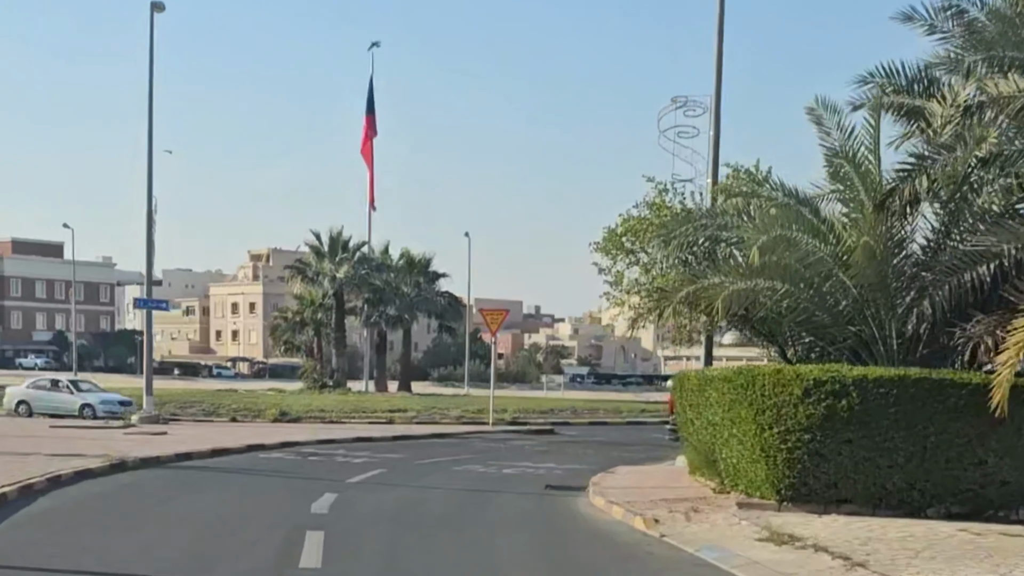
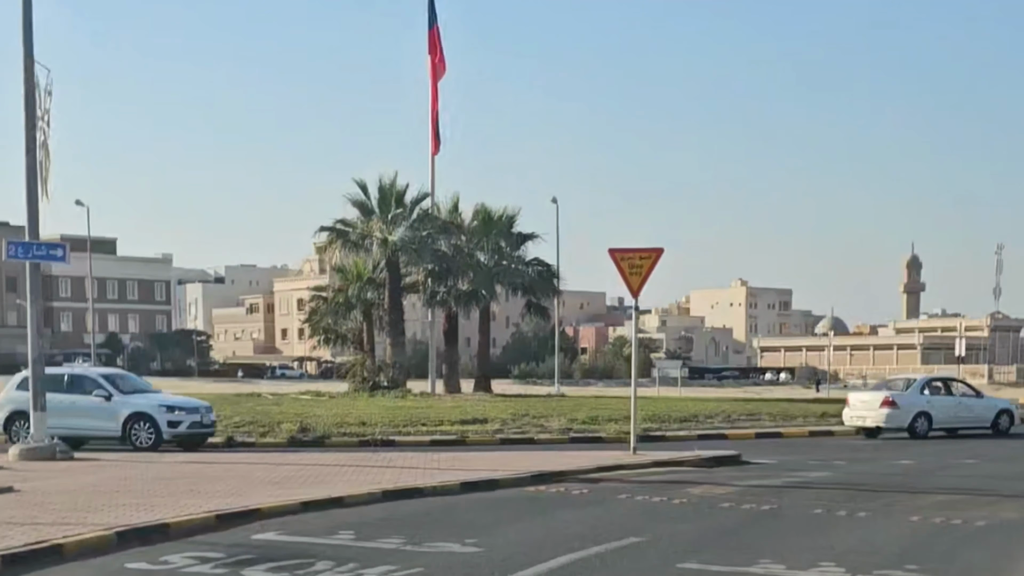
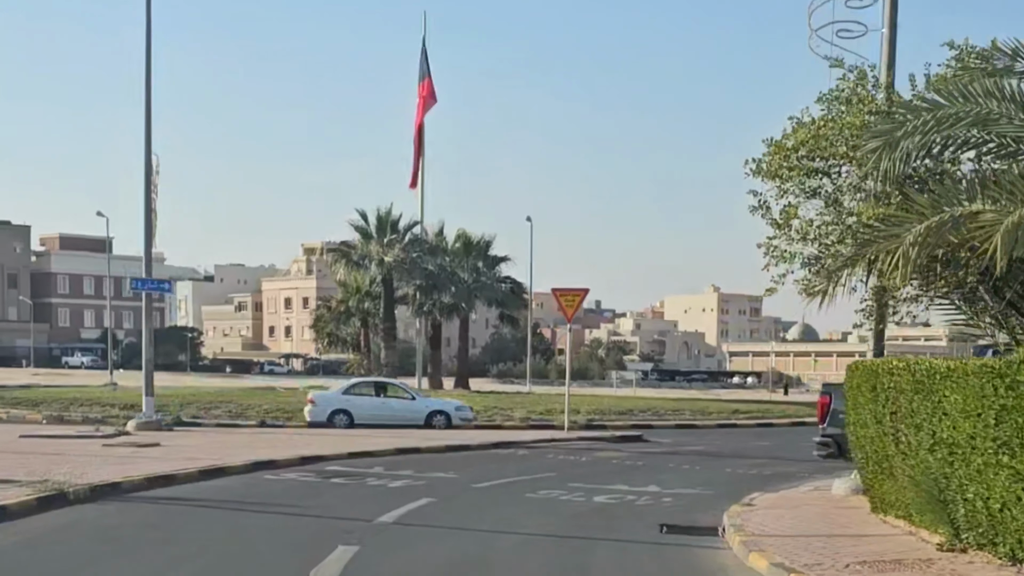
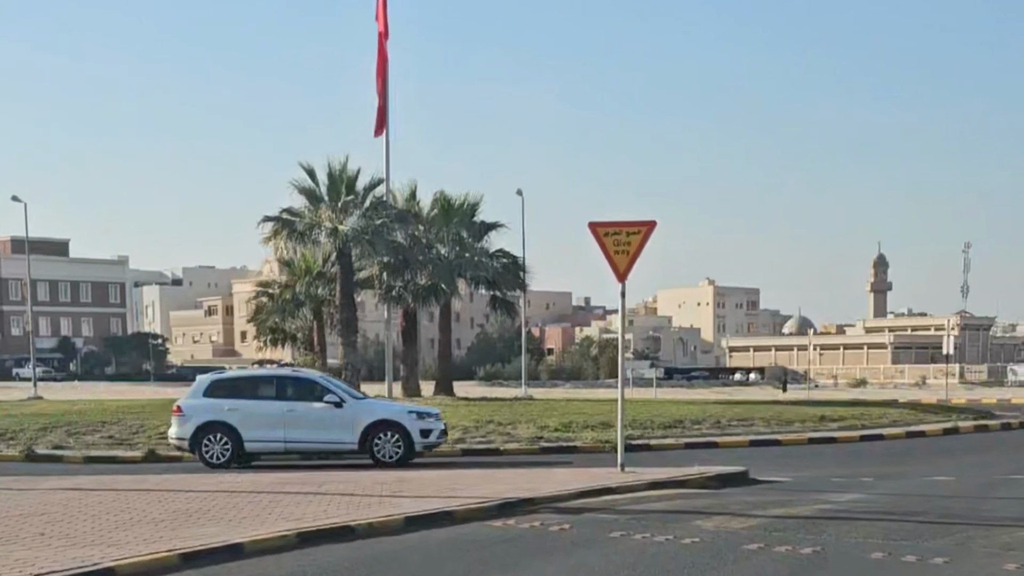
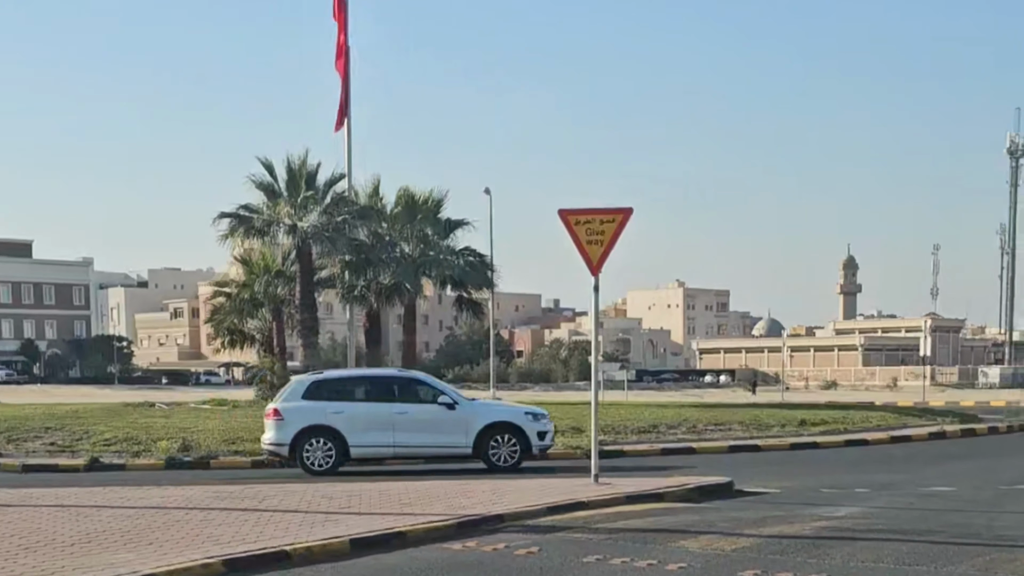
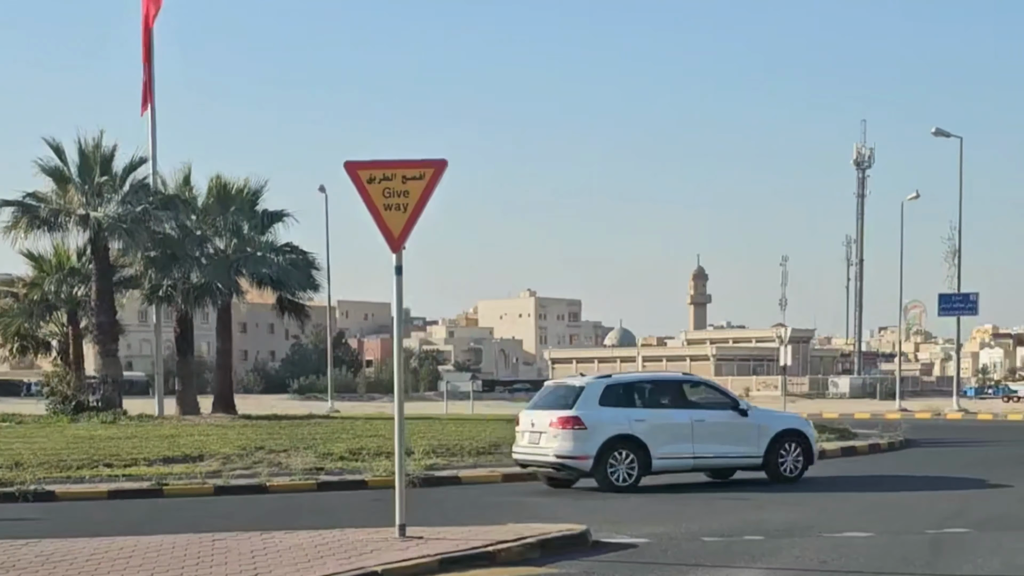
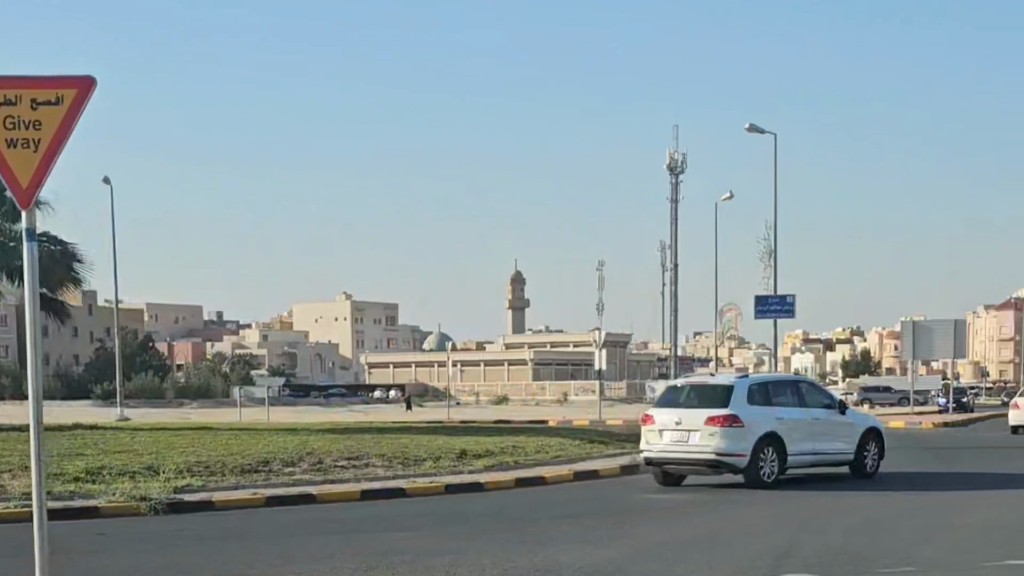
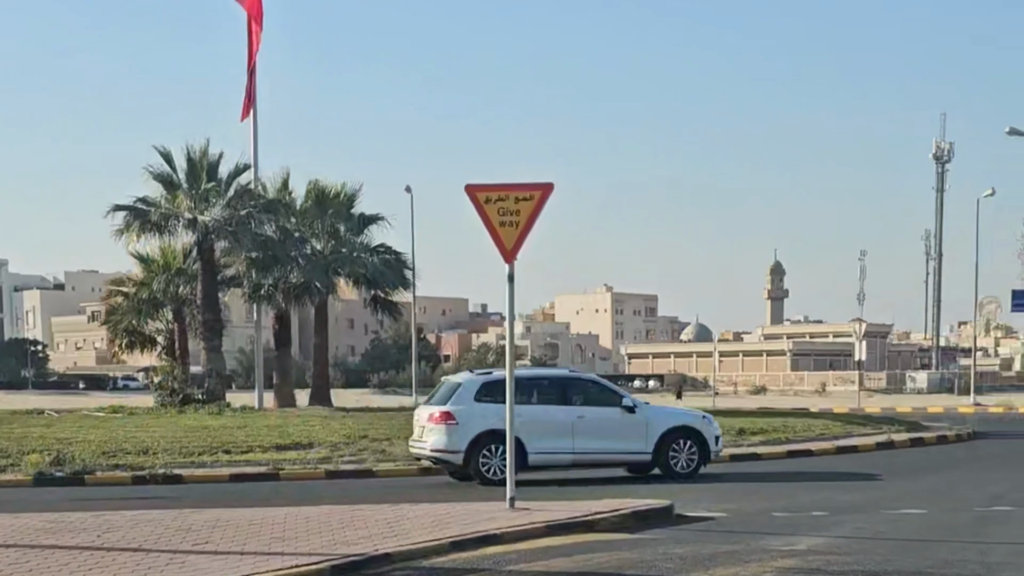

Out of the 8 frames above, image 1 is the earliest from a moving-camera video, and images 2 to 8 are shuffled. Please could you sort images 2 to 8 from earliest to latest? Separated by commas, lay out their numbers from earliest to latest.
3, 2, 4, 5, 8, 6, 7
